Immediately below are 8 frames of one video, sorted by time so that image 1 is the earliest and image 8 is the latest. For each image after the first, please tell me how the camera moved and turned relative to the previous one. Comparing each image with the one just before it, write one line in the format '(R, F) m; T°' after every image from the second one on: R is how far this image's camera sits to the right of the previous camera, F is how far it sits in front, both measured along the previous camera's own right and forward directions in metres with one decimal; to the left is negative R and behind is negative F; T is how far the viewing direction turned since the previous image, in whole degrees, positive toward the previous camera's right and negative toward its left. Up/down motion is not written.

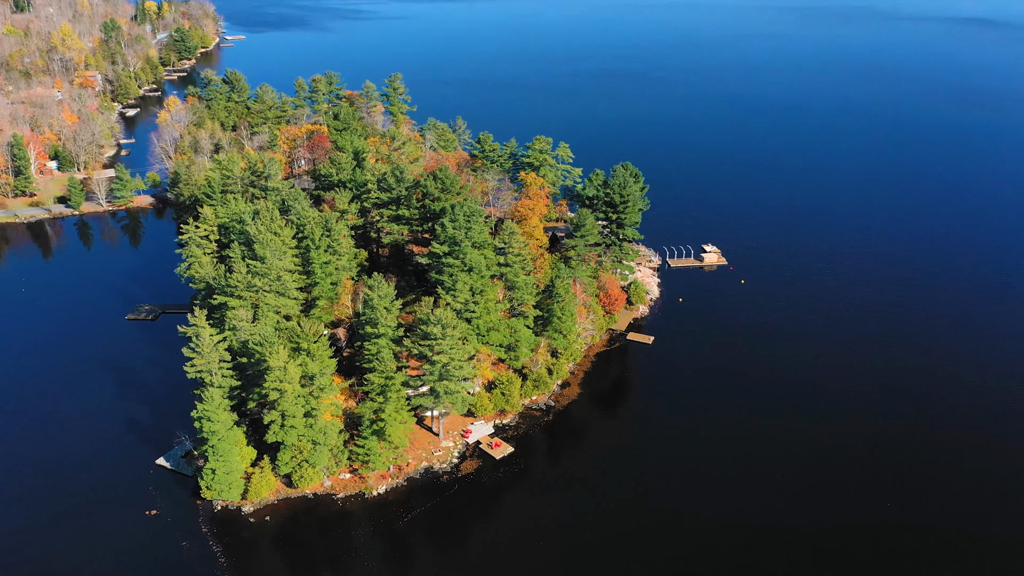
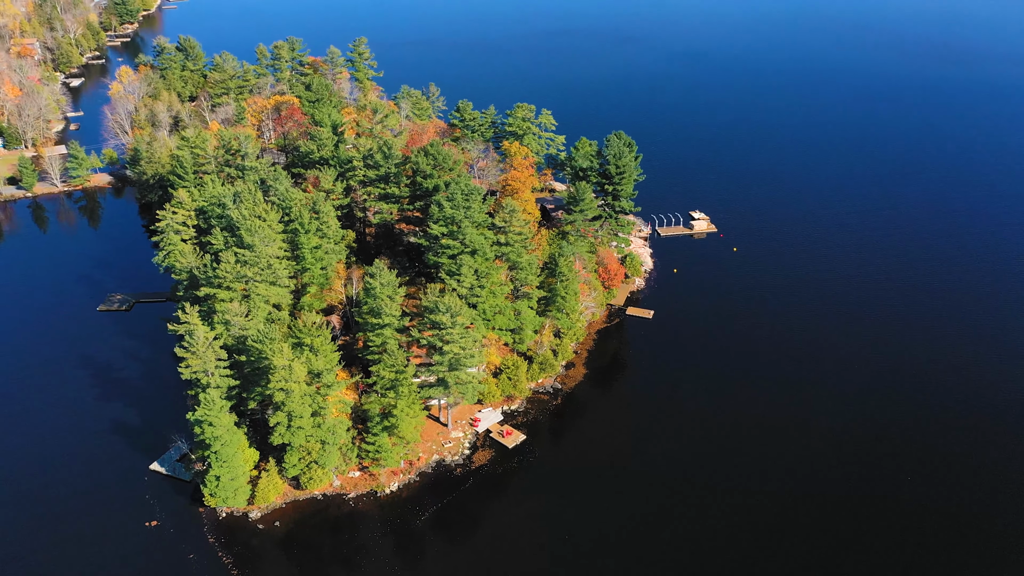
(-4.0, +2.9) m; +3°
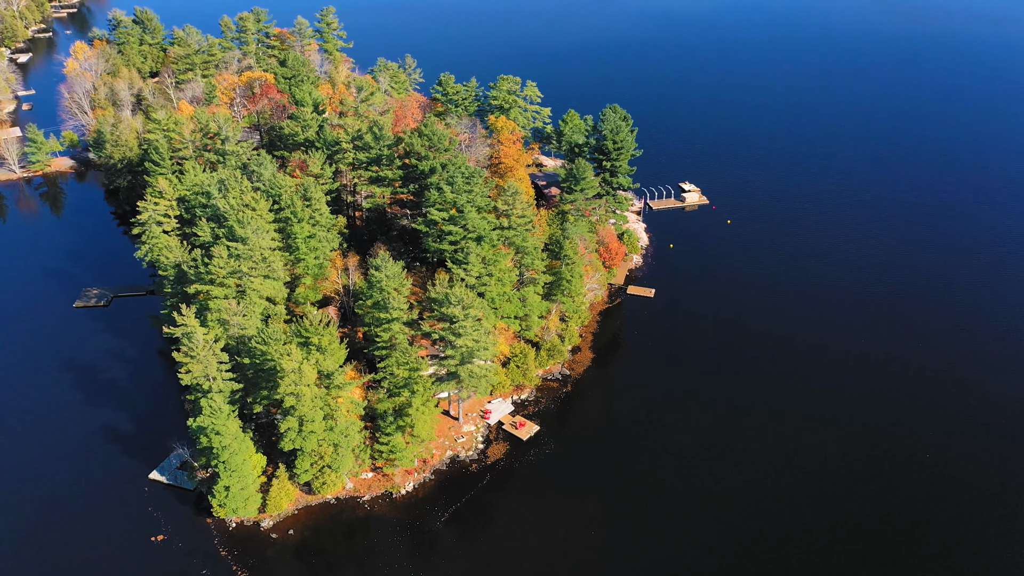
(-3.6, +2.4) m; +2°
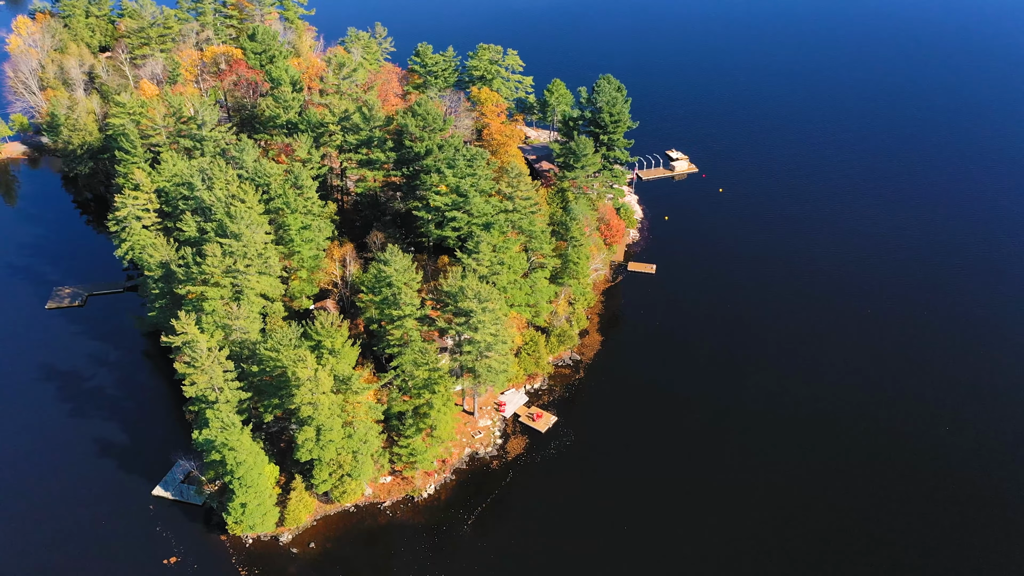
(-4.0, +2.7) m; +3°
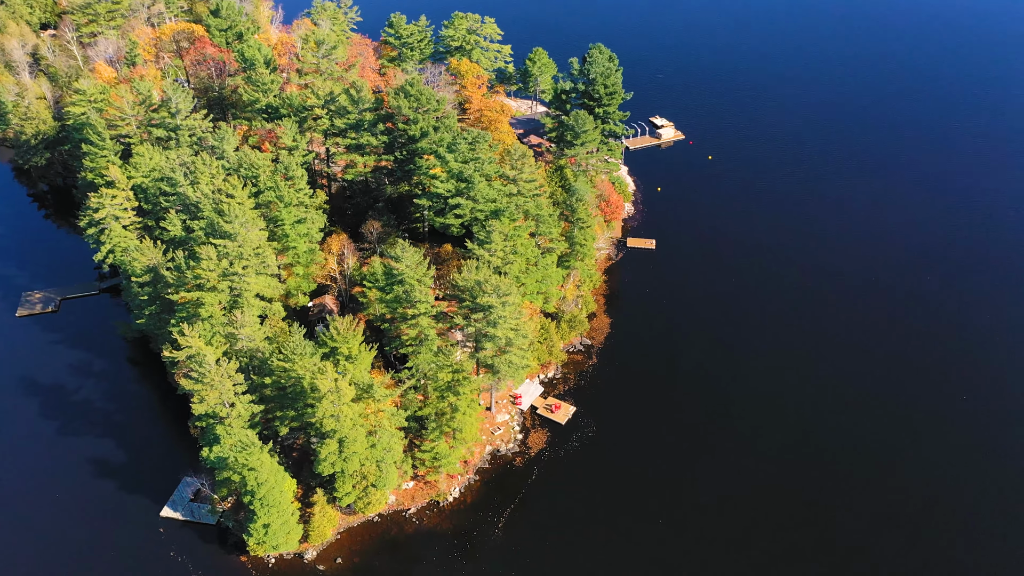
(-4.1, +2.6) m; +3°
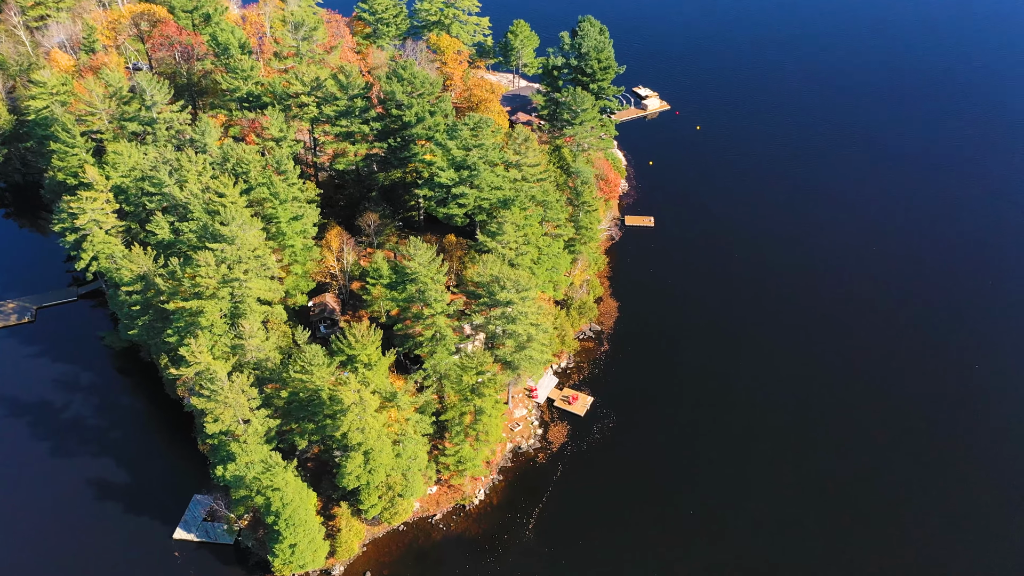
(-3.6, +2.1) m; +3°
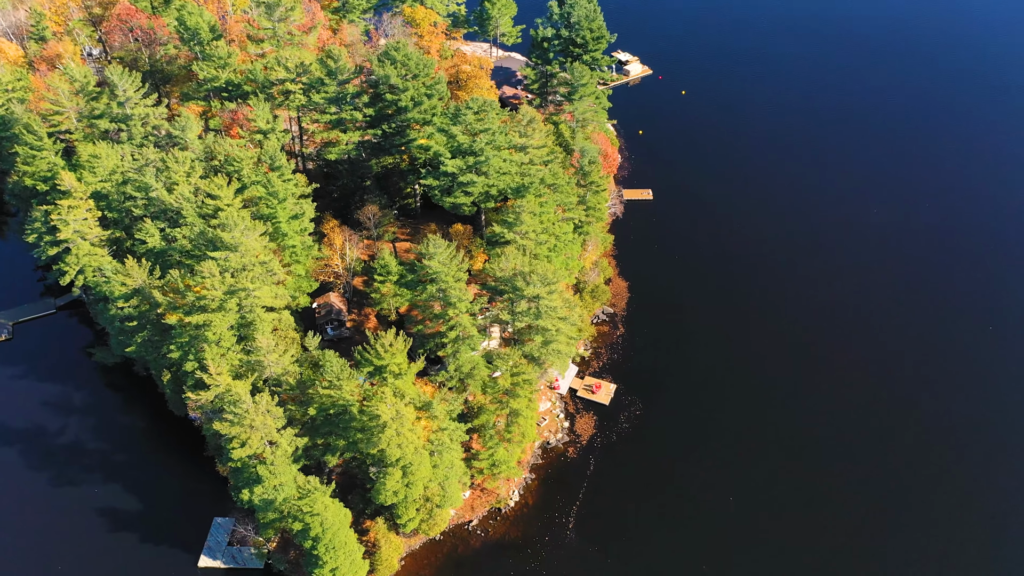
(-4.2, +2.3) m; +3°
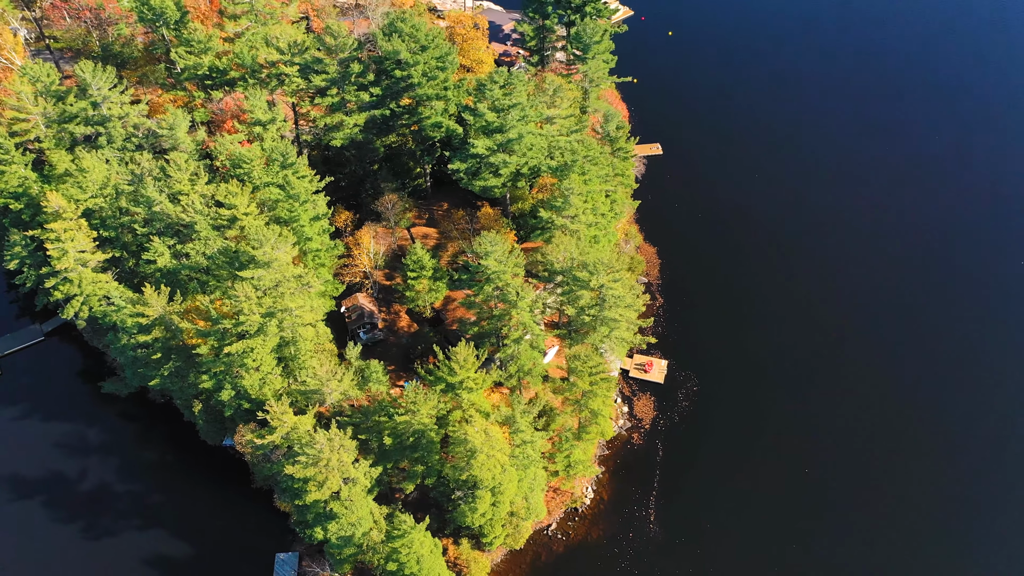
(-6.8, +3.7) m; +3°
